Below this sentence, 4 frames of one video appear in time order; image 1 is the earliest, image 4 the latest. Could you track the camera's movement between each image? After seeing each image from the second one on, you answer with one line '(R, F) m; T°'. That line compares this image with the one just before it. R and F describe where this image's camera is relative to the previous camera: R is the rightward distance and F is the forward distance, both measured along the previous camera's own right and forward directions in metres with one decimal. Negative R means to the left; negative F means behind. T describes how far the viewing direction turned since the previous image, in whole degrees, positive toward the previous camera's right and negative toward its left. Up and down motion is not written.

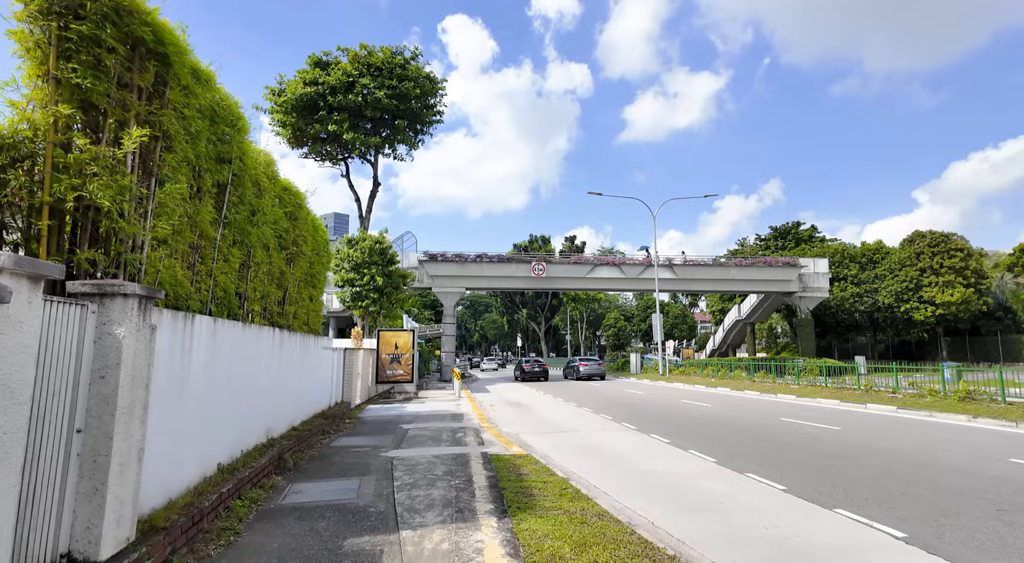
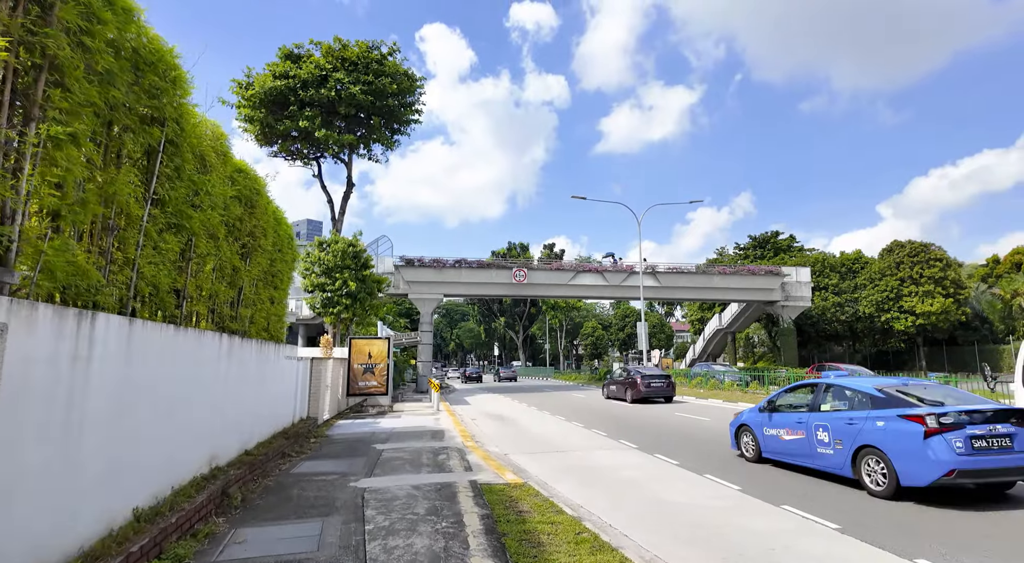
(-0.3, +1.2) m; +2°
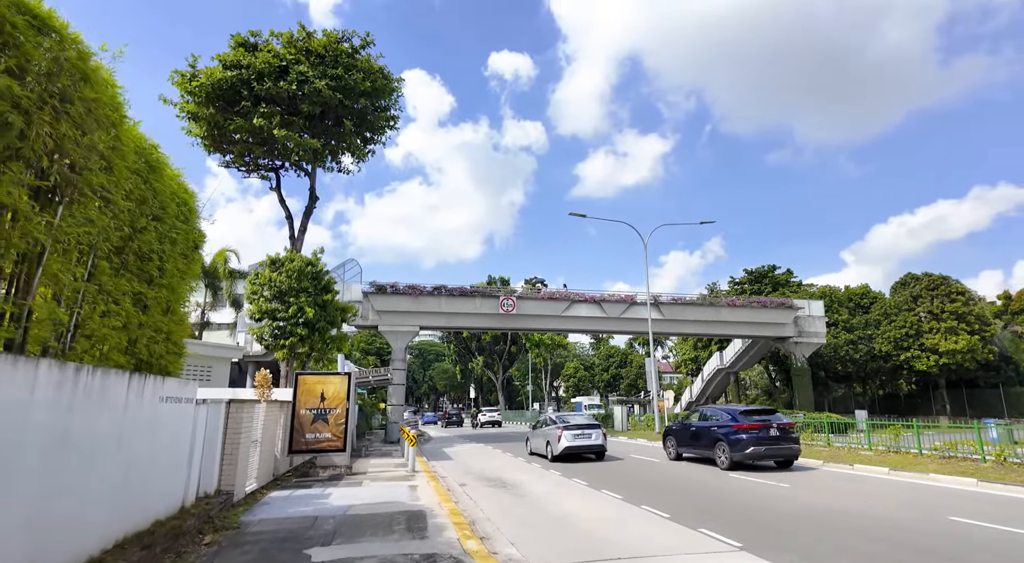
(-0.7, +4.1) m; +3°
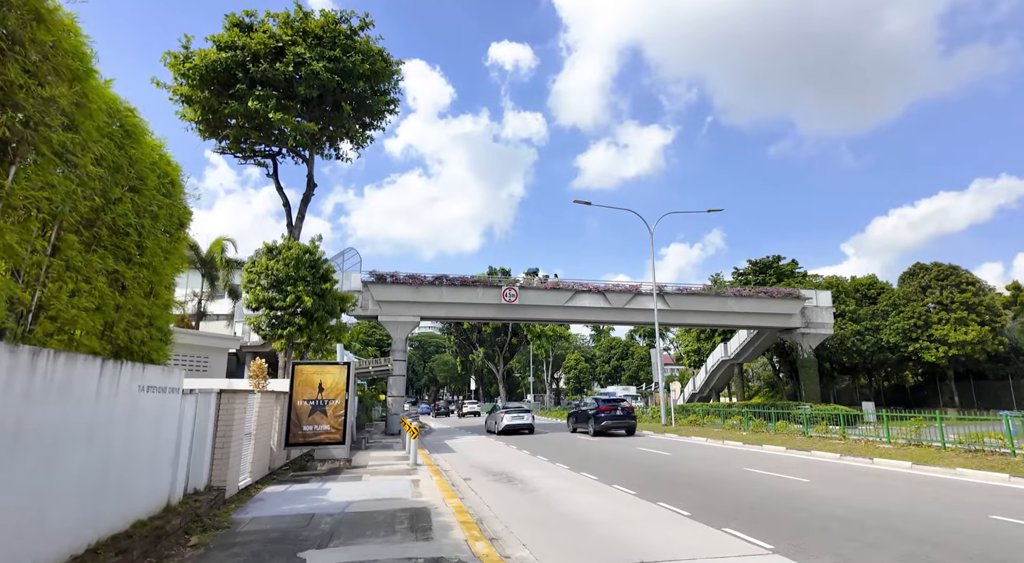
(-0.1, +0.6) m; 0°
